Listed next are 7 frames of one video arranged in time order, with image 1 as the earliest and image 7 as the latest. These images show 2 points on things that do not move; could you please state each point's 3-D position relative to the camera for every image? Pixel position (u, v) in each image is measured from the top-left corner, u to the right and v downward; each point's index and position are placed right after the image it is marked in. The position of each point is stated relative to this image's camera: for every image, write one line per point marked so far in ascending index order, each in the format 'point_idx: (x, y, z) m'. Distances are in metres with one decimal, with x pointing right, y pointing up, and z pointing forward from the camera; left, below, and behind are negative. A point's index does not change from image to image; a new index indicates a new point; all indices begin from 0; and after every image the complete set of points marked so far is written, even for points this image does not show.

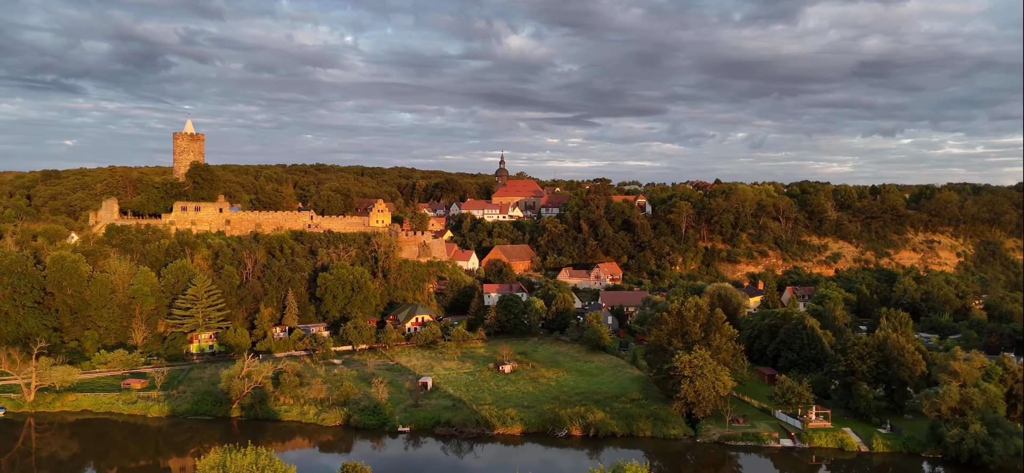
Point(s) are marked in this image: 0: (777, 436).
0: (+7.0, -5.3, +19.3) m
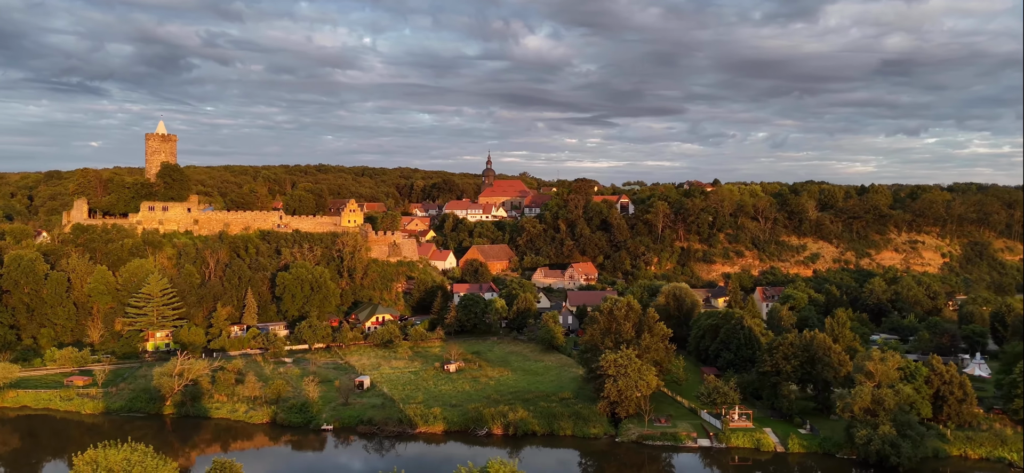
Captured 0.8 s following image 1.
0: (+4.9, -5.3, +19.3) m
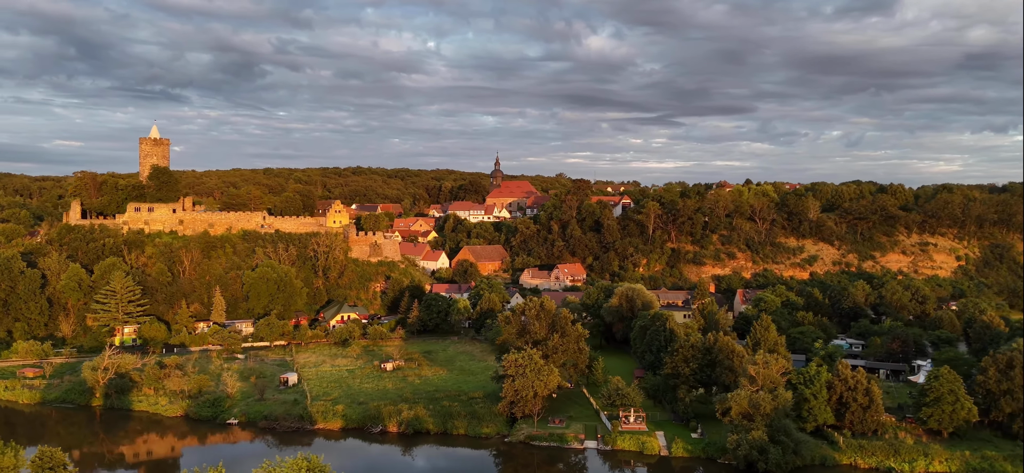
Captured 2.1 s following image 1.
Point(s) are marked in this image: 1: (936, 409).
0: (+1.9, -5.3, +19.1) m
1: (+10.9, -4.4, +18.6) m
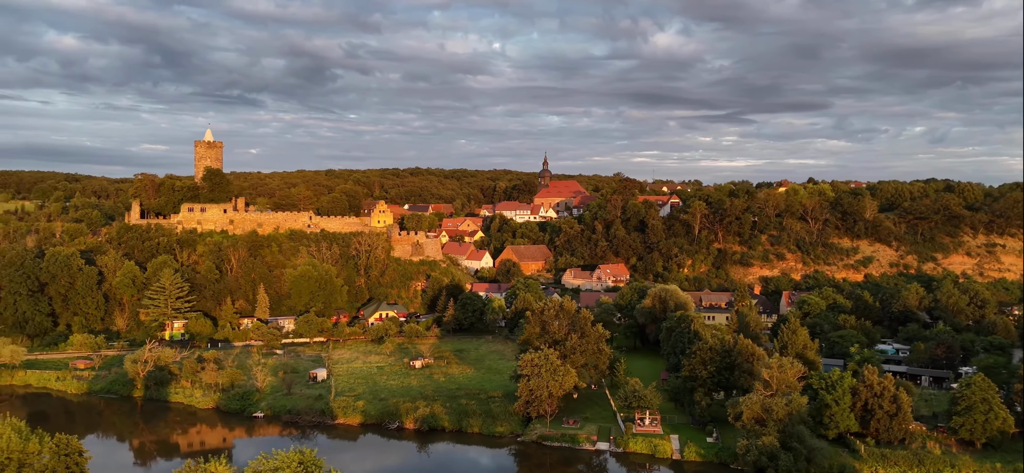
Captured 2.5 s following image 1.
0: (+2.2, -5.3, +19.0) m
1: (+11.1, -4.5, +17.7) m
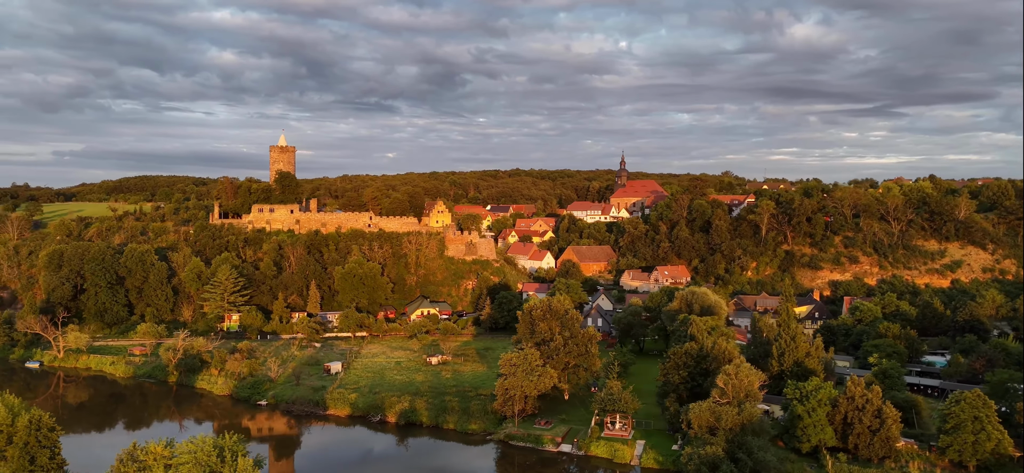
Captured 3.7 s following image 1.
0: (+1.3, -5.3, +18.8) m
1: (+9.9, -4.5, +16.1) m
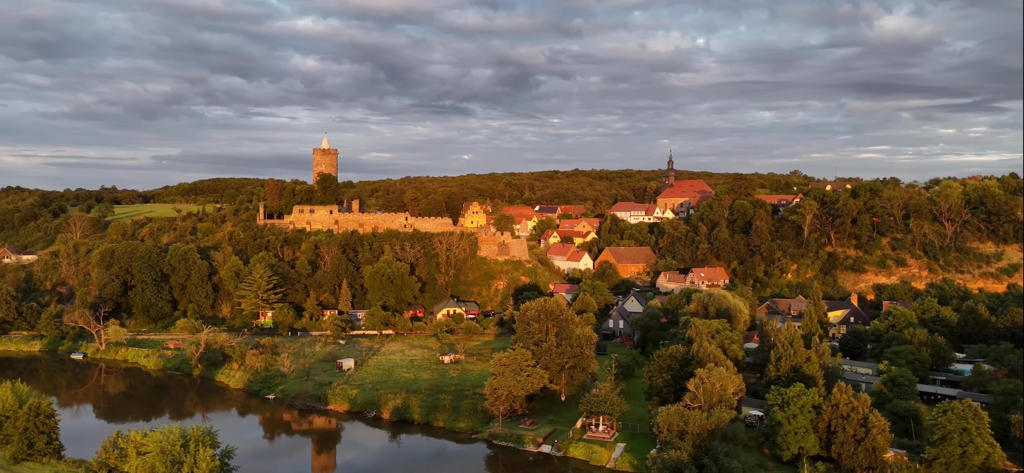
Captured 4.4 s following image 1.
0: (+0.8, -5.3, +18.8) m
1: (+9.1, -4.5, +15.3) m
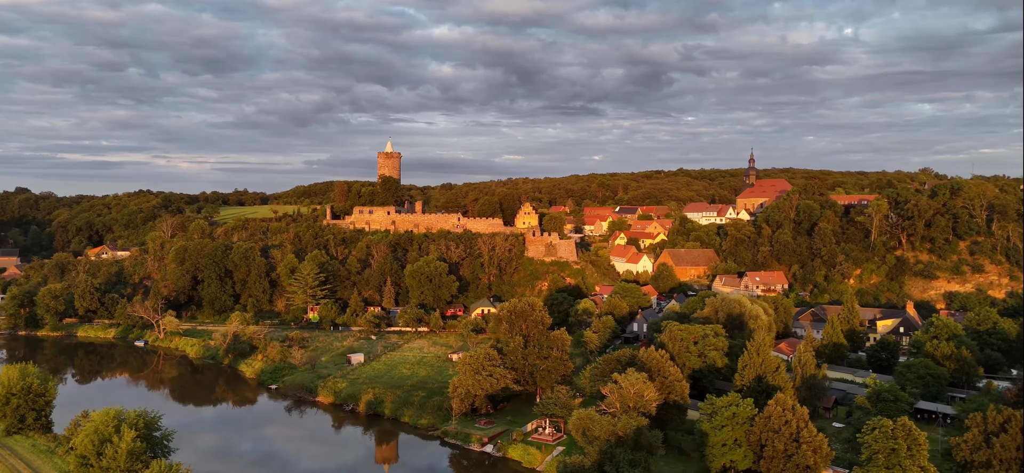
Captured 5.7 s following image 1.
0: (-0.6, -5.4, +19.0) m
1: (+7.0, -4.6, +14.2) m
